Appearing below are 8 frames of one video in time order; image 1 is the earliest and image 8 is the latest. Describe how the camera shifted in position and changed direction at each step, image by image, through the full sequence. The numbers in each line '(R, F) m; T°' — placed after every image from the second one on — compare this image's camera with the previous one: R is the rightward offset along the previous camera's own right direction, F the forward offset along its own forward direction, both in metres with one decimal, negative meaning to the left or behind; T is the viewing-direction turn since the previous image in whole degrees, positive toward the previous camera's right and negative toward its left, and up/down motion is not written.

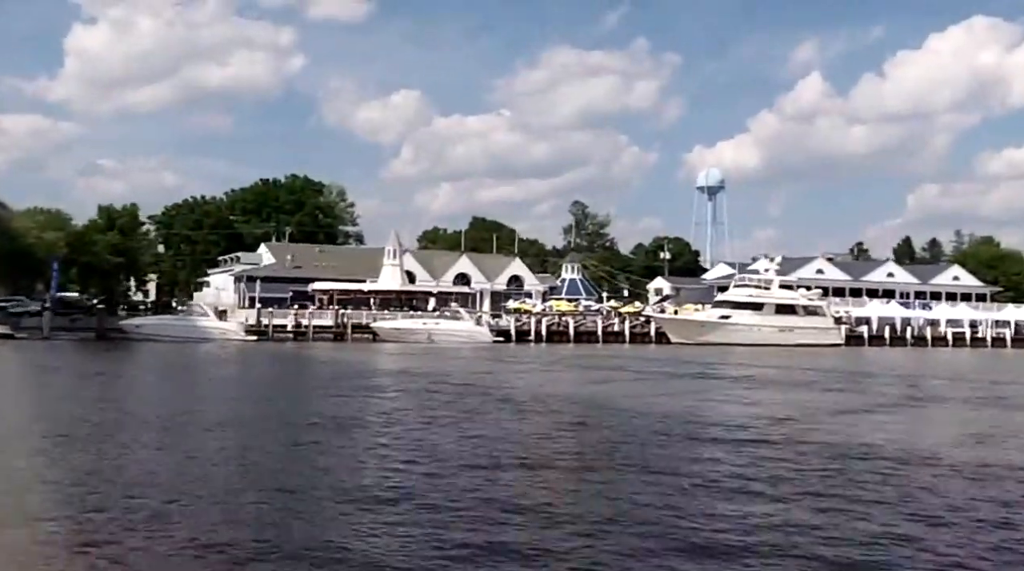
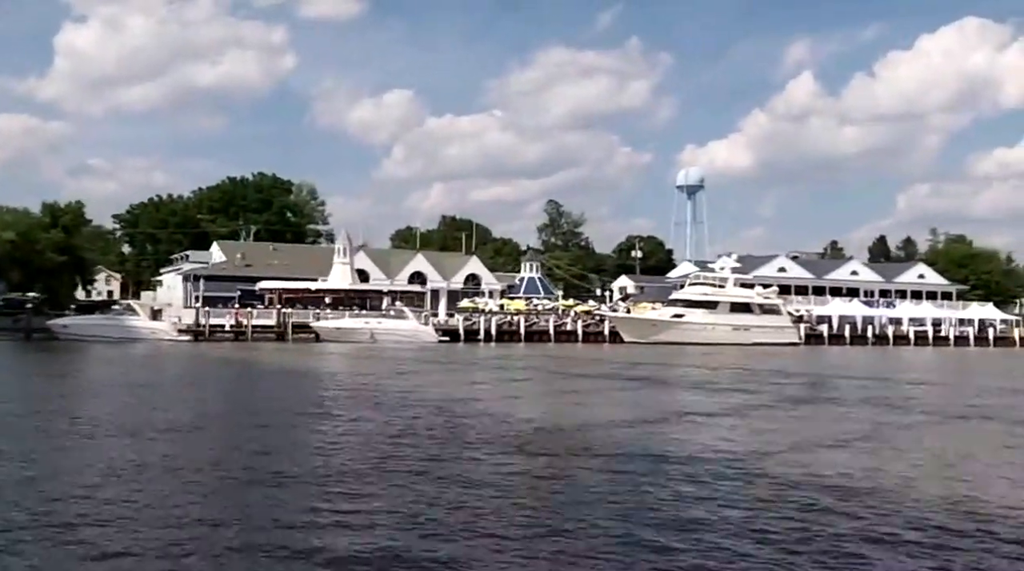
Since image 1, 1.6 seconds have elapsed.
(+2.1, +1.1) m; +1°
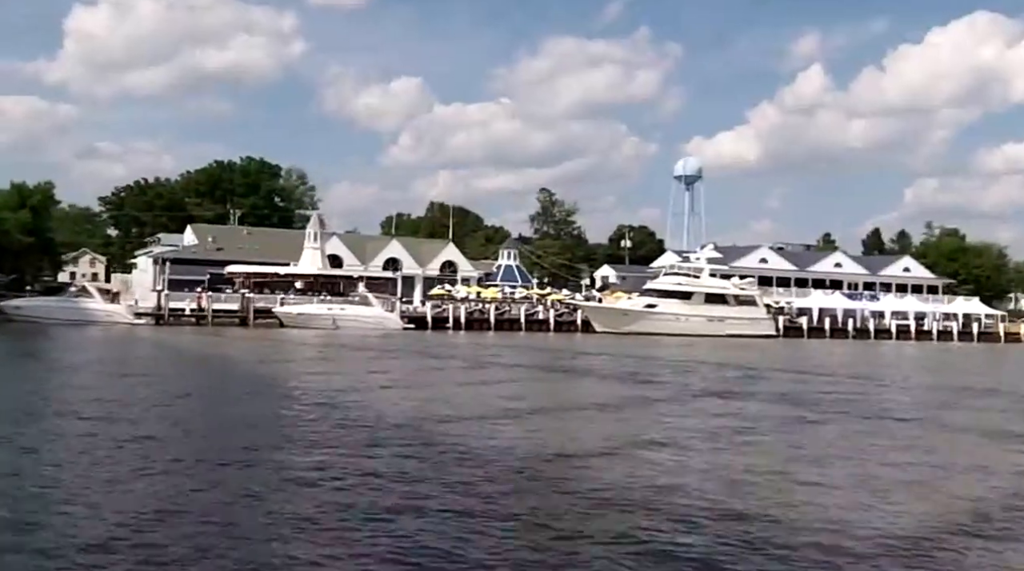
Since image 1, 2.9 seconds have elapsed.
(+1.7, +0.9) m; 0°
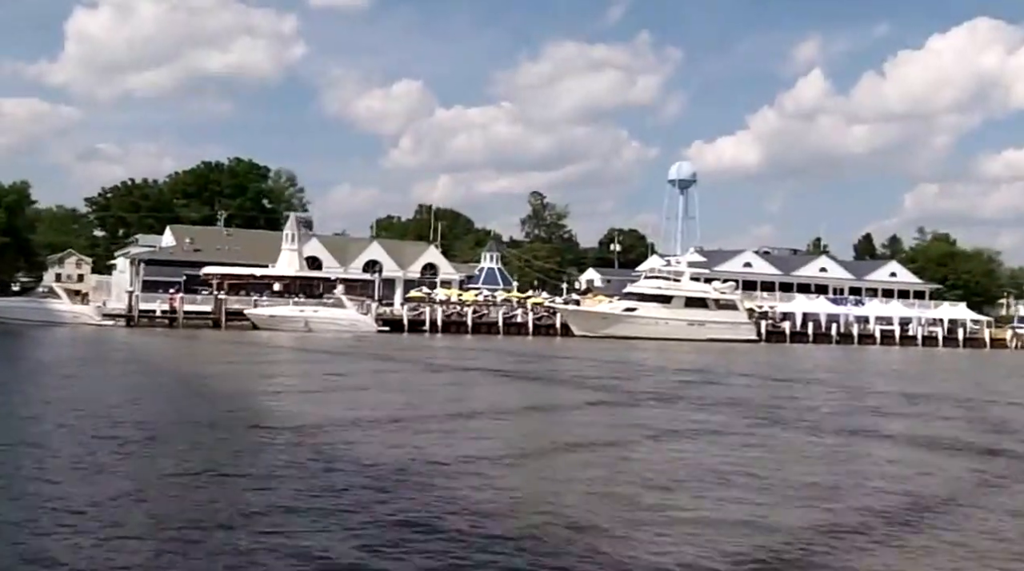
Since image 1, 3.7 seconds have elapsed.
(+1.1, +0.5) m; 0°
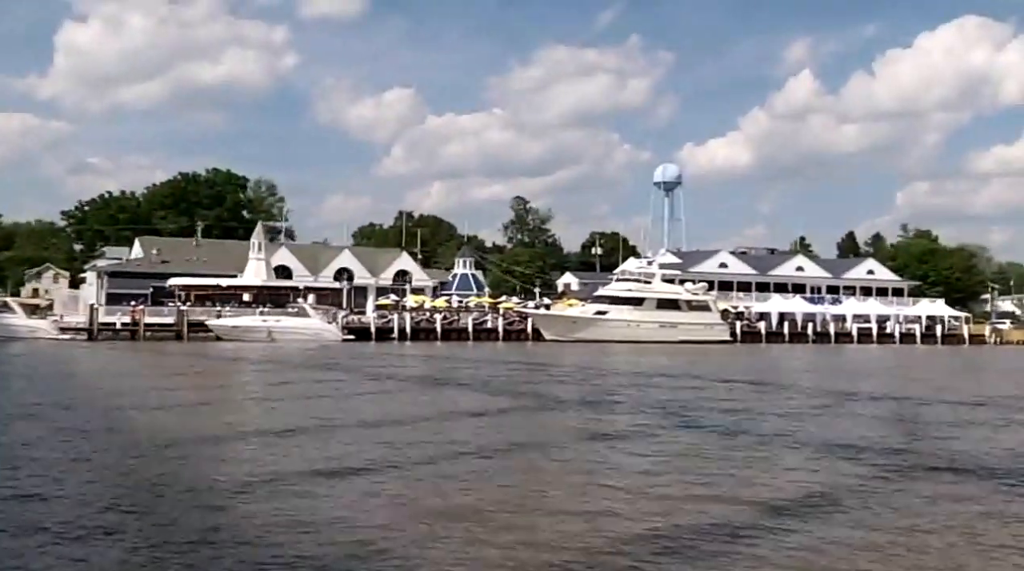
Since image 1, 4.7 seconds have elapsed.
(+1.2, +0.6) m; 0°
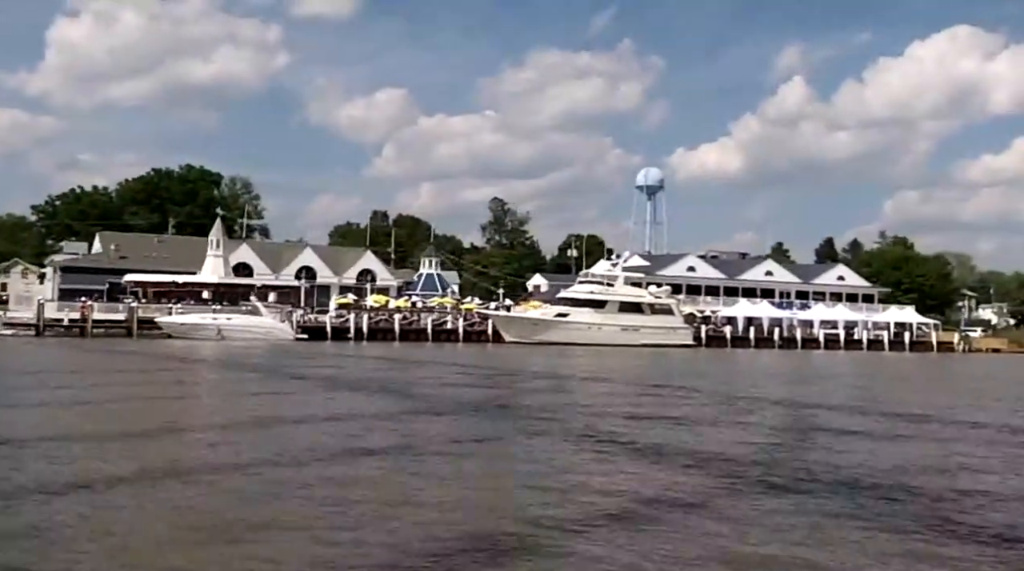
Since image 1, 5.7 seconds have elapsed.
(+1.4, +0.7) m; +1°
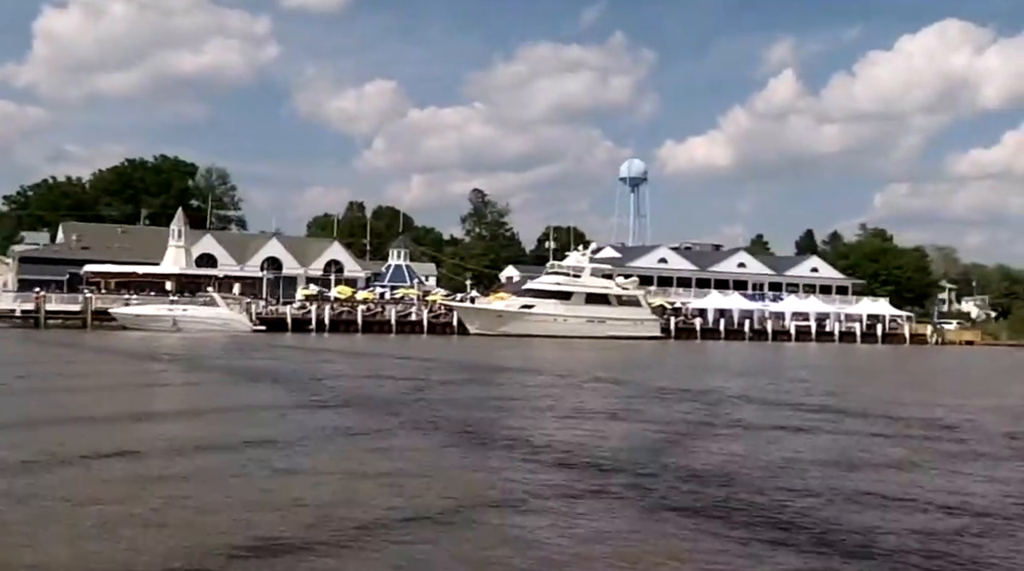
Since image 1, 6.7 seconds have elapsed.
(+1.2, +0.6) m; +1°
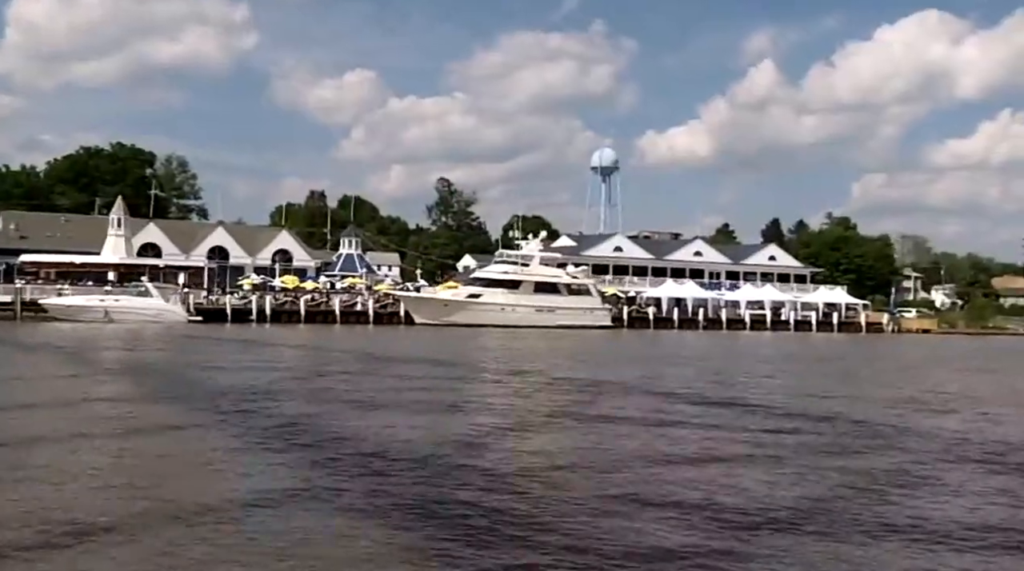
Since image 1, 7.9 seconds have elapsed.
(+1.5, +0.8) m; +1°
